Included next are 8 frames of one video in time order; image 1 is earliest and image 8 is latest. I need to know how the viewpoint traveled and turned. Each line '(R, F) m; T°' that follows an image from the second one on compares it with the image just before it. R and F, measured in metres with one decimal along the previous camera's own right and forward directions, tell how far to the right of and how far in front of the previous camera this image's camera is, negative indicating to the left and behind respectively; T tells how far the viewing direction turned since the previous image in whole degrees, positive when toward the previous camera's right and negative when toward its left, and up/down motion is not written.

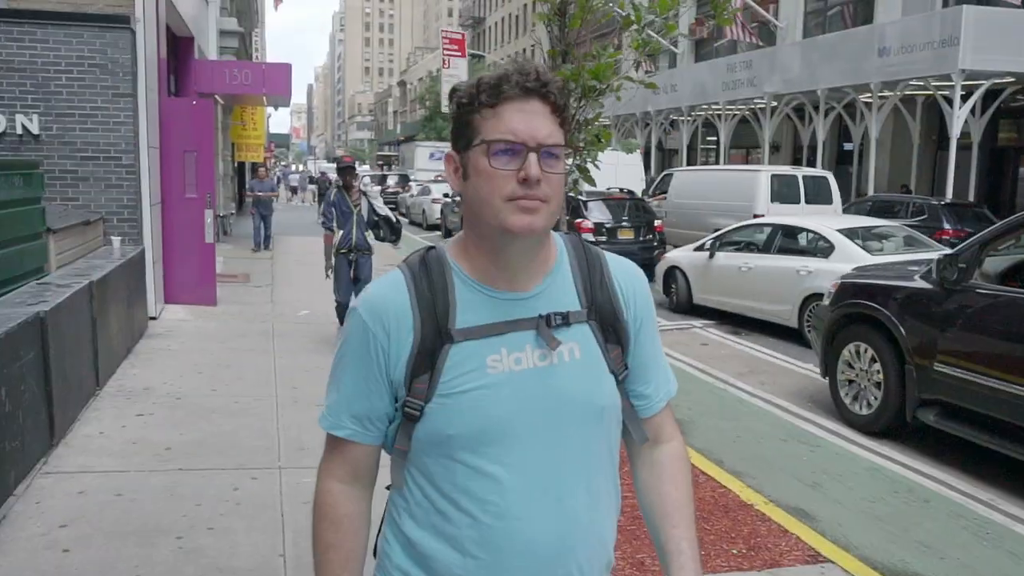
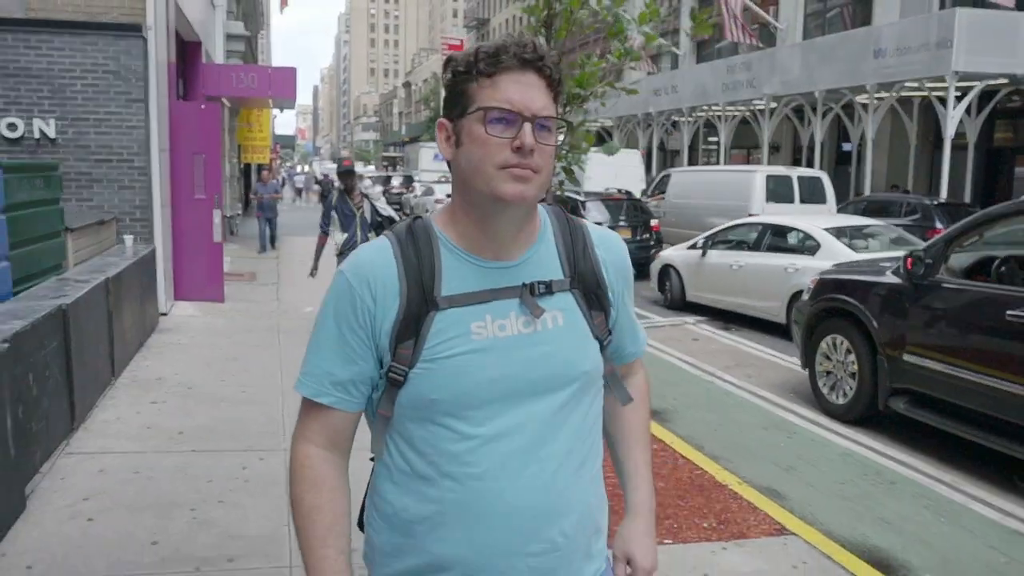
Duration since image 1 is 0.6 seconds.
(+0.1, -0.4) m; 0°
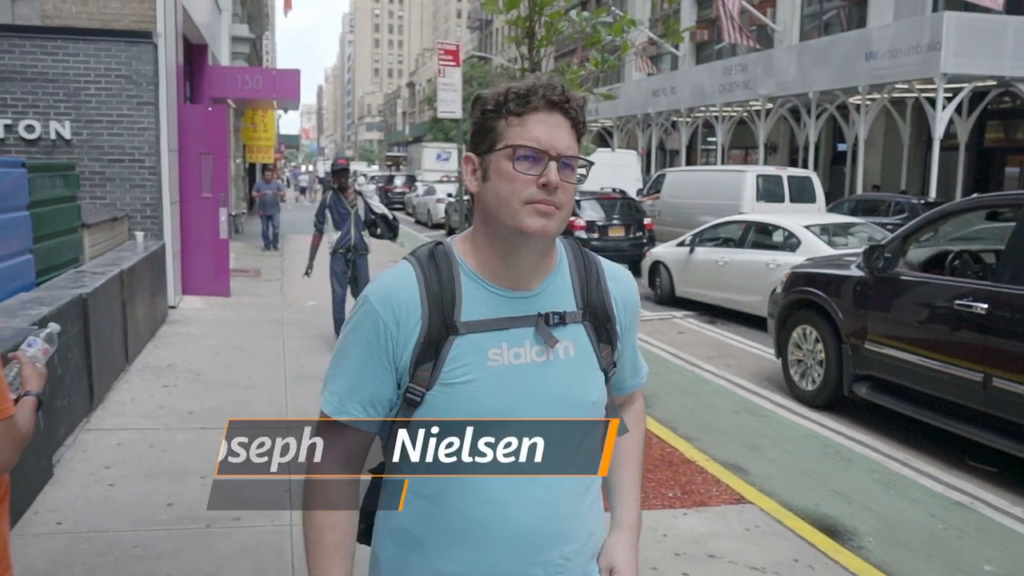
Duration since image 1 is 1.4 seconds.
(+0.1, -0.5) m; 0°
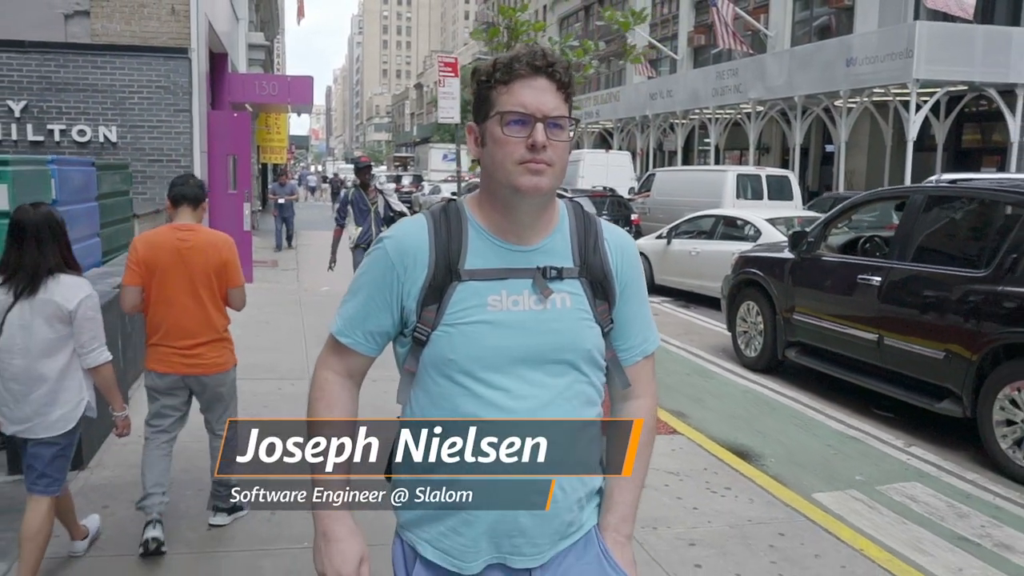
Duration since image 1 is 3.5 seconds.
(+0.2, -1.3) m; -1°
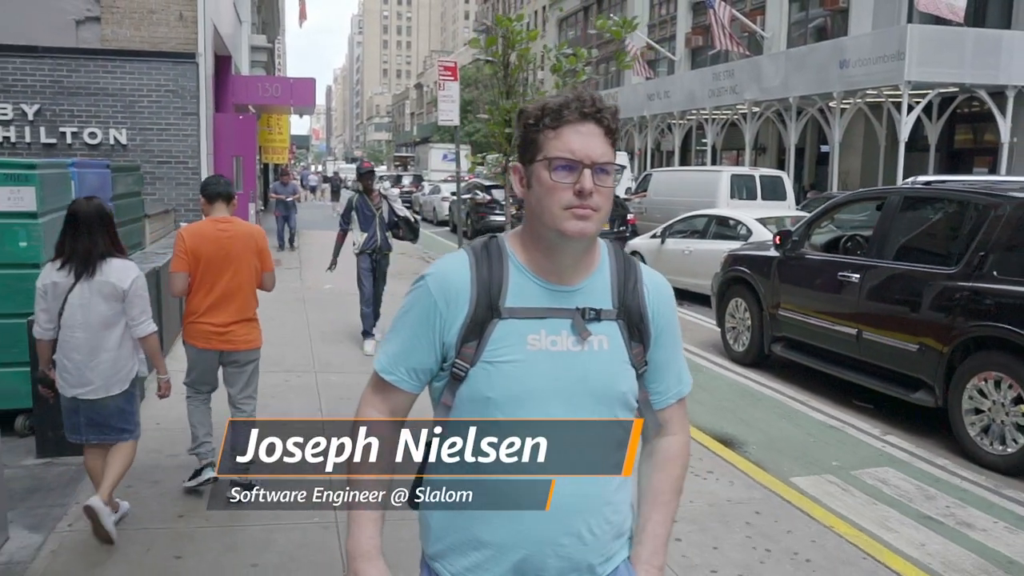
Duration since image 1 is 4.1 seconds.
(0.0, -0.3) m; 0°
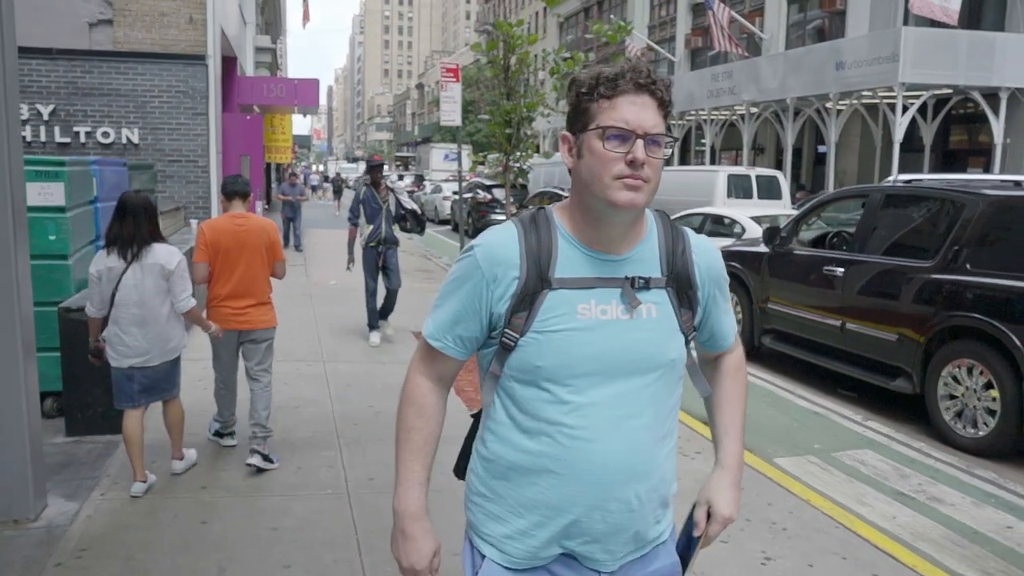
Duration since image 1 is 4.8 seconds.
(0.0, -0.3) m; 0°
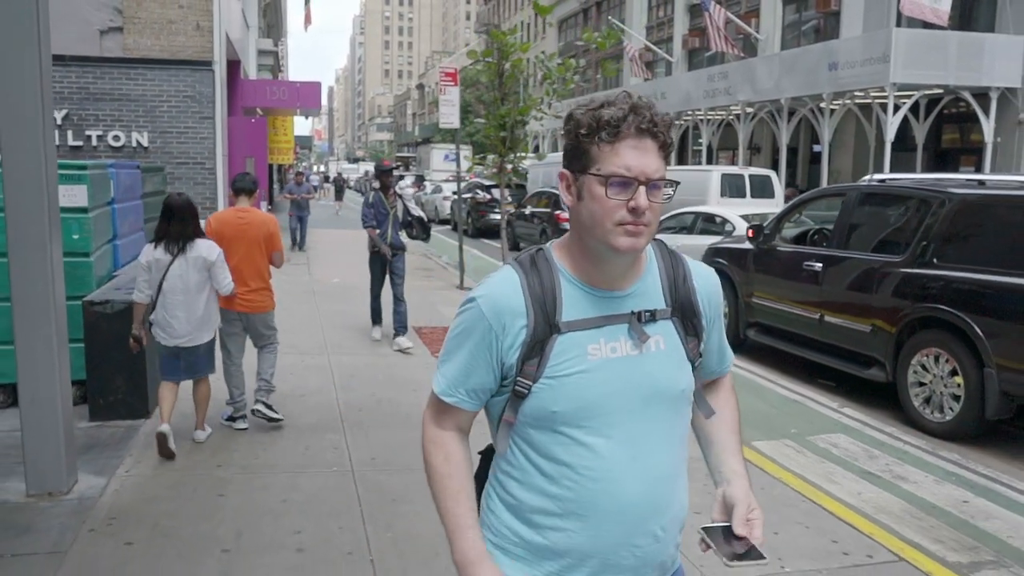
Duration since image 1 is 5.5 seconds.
(+0.1, -0.4) m; 0°
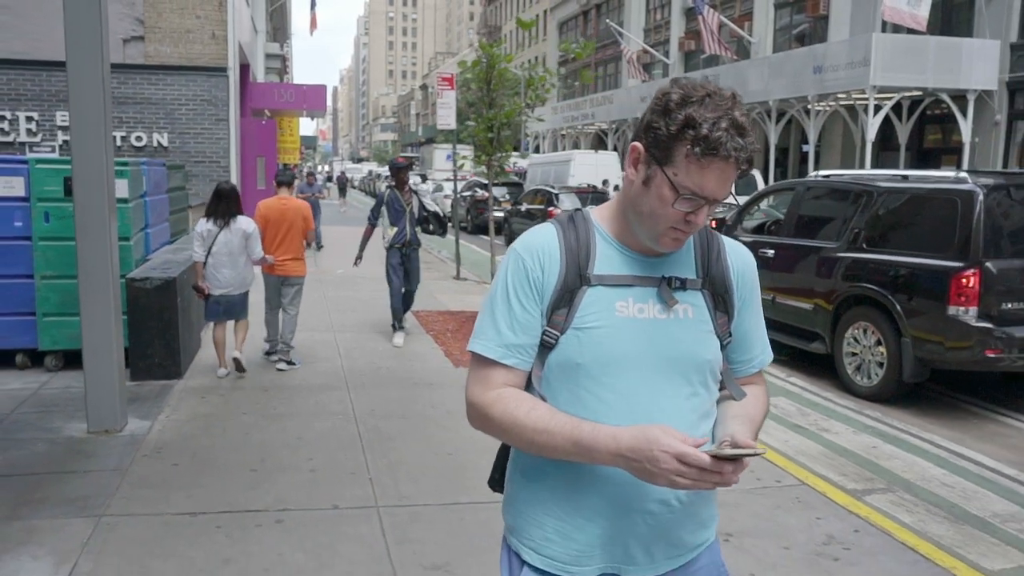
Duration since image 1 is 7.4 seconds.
(+0.2, -1.0) m; 0°
